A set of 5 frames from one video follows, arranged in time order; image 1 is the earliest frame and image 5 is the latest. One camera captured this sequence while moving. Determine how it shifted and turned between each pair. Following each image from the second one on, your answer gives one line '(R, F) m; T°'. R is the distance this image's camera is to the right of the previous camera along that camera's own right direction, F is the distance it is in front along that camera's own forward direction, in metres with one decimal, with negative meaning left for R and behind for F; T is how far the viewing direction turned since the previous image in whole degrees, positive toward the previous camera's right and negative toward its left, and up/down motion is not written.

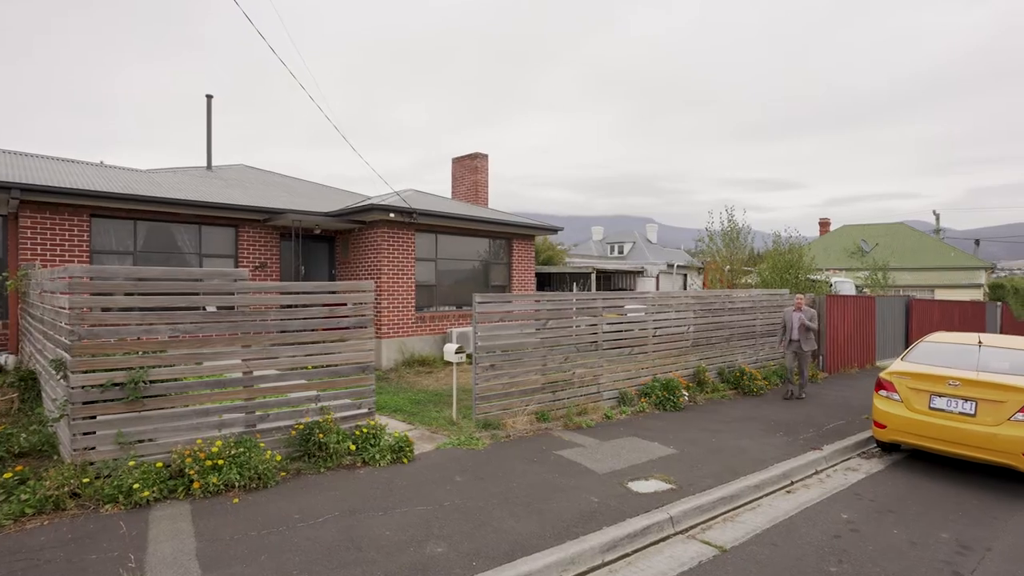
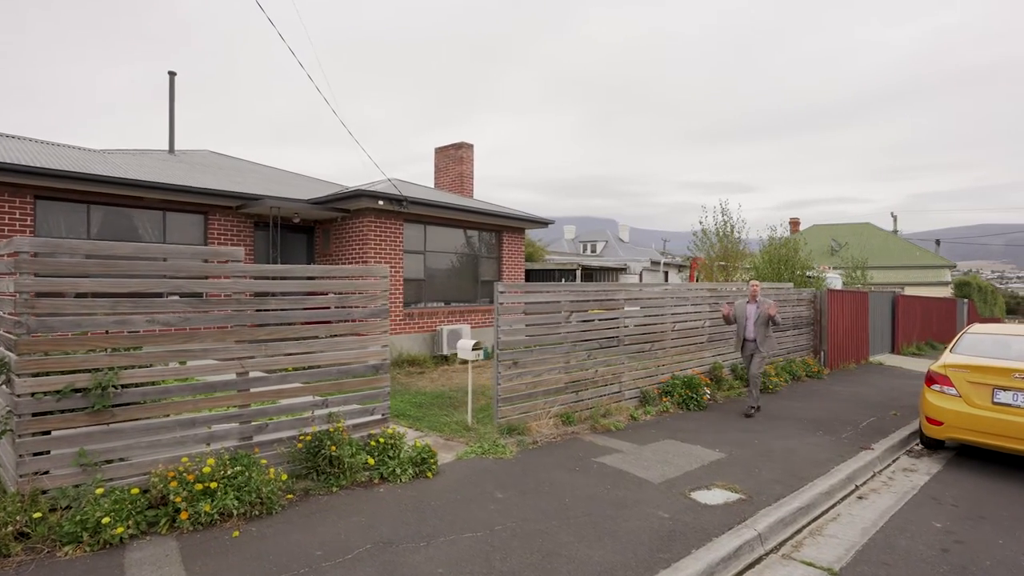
(-0.7, +0.8) m; +4°
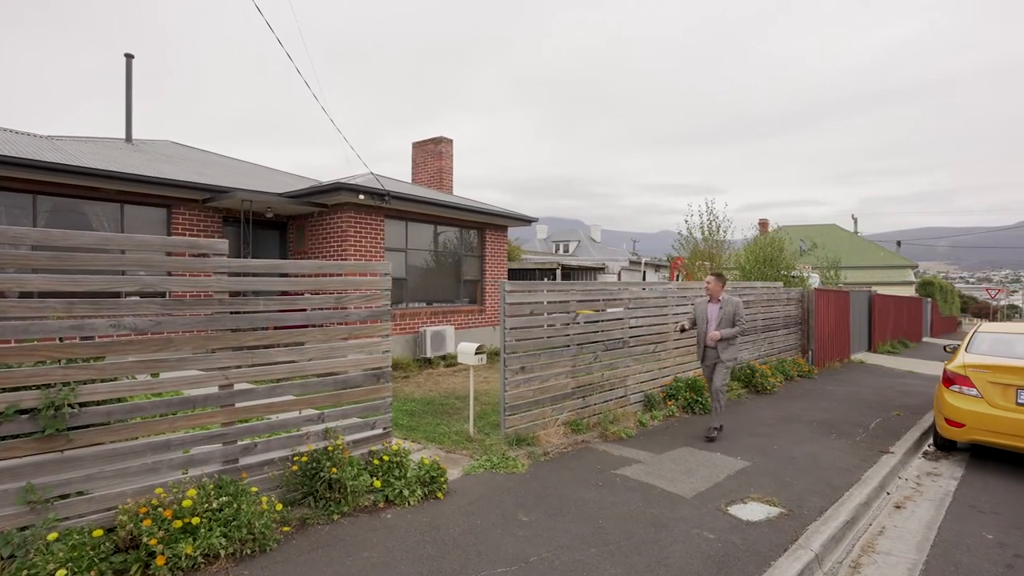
(-0.4, +0.5) m; +3°
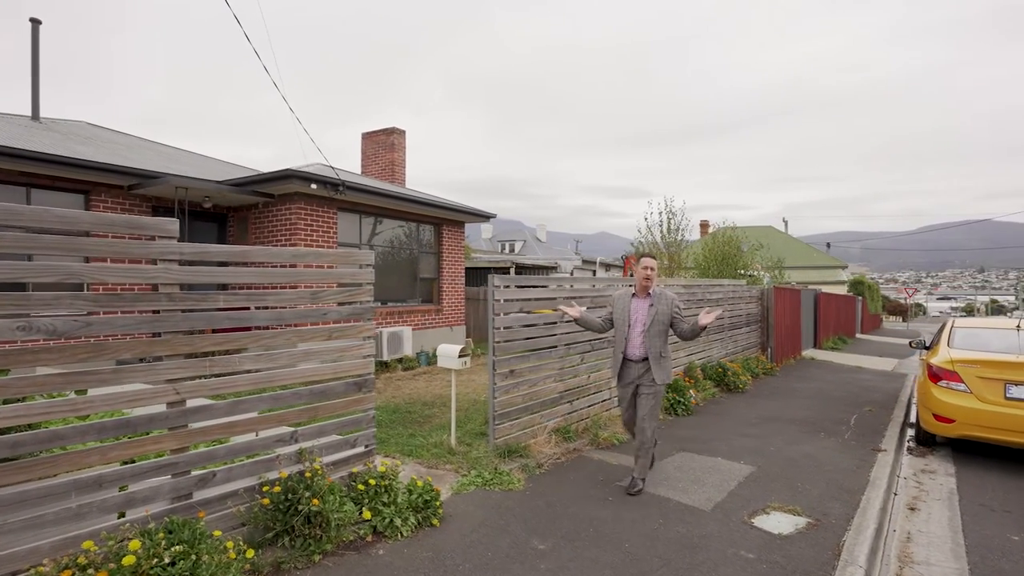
(-0.4, +0.6) m; +6°
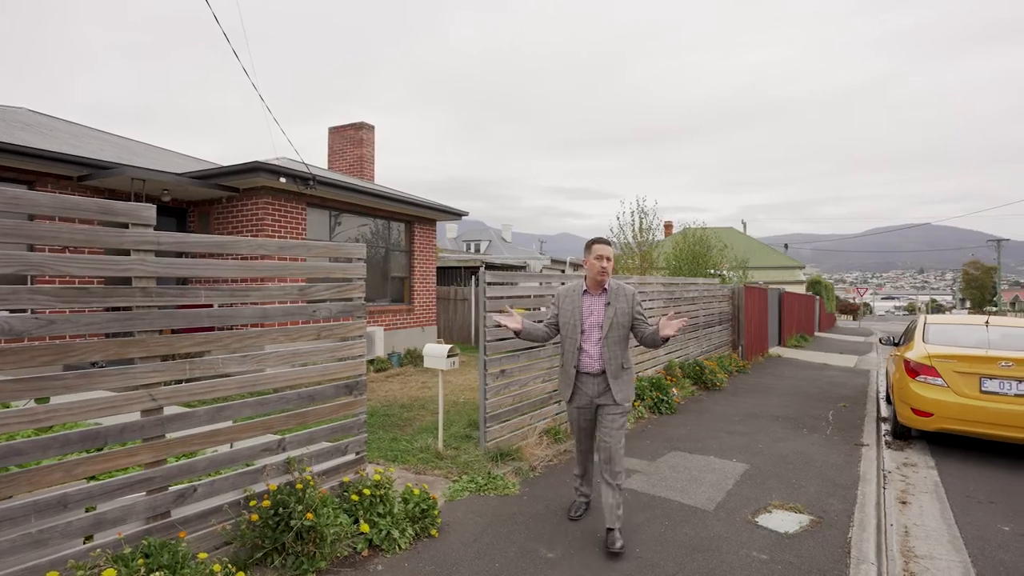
(-0.2, +0.2) m; +4°
